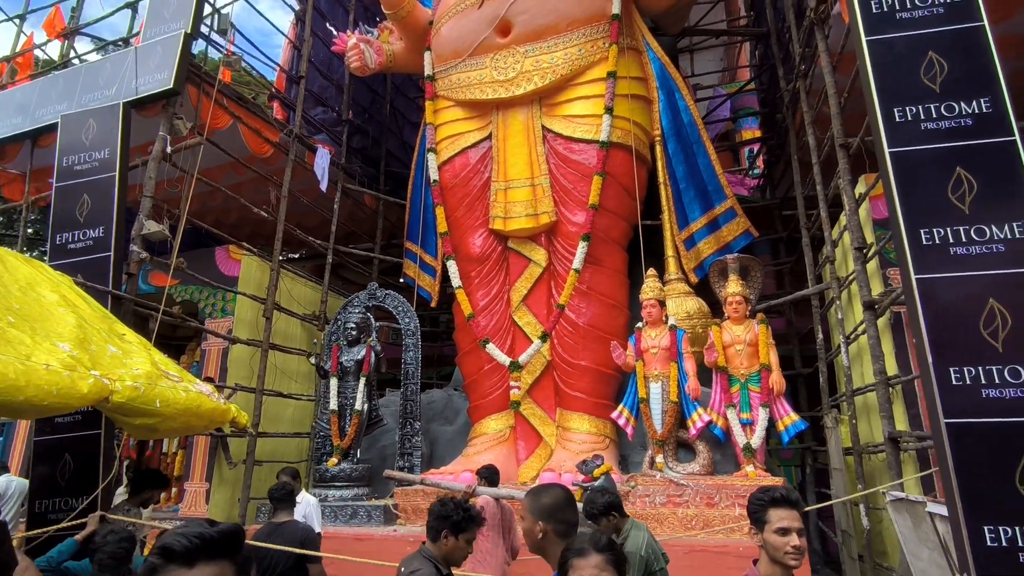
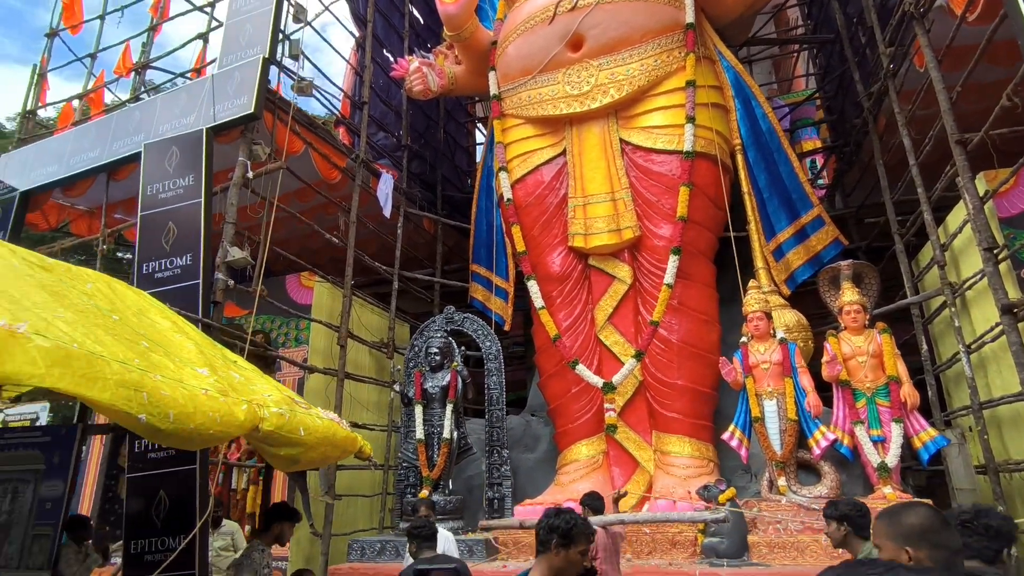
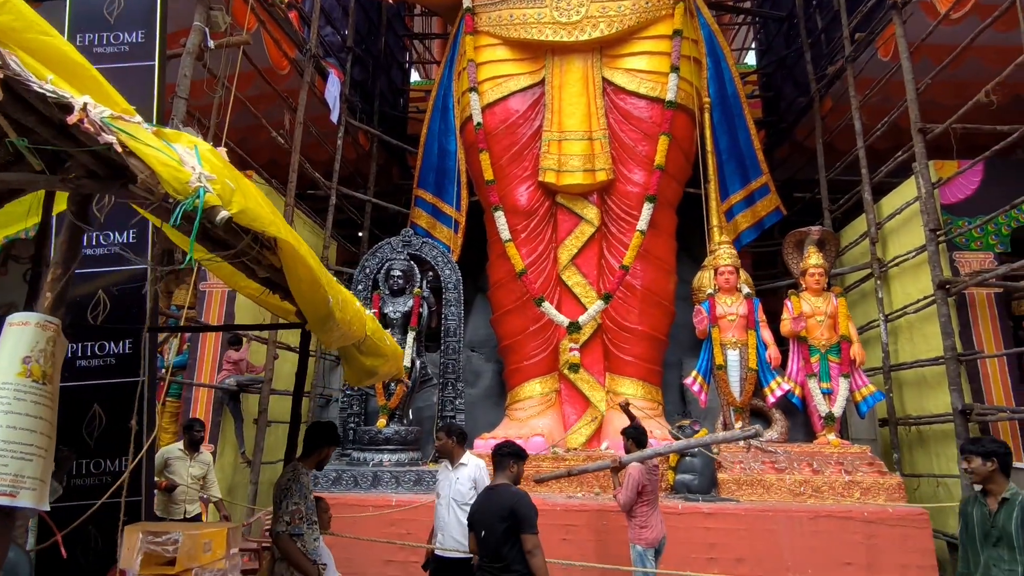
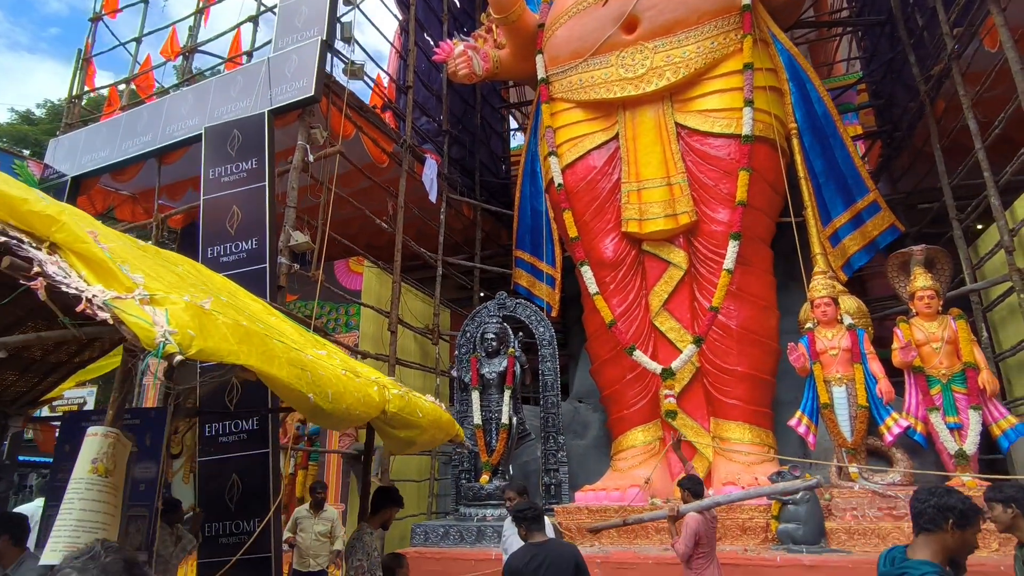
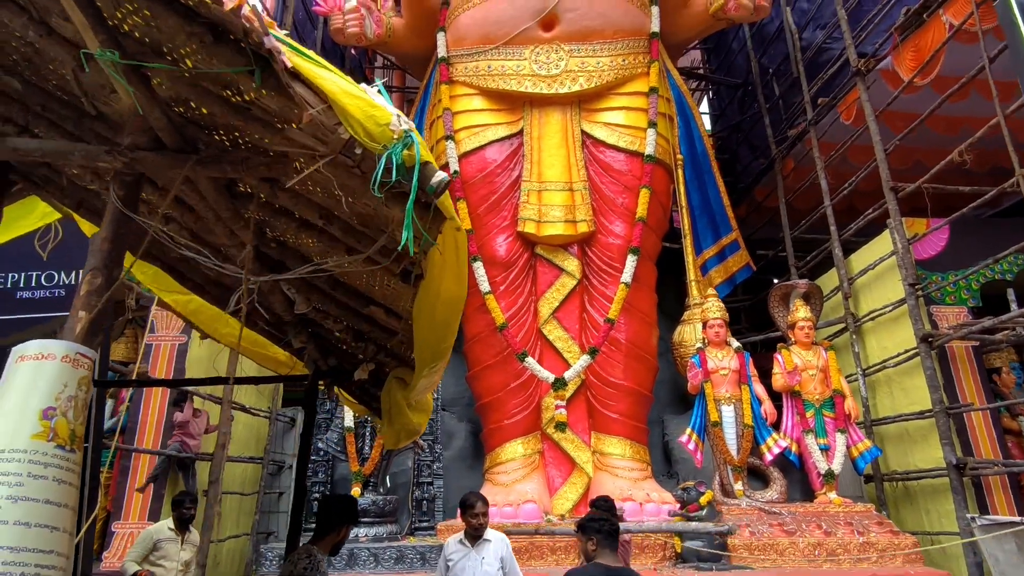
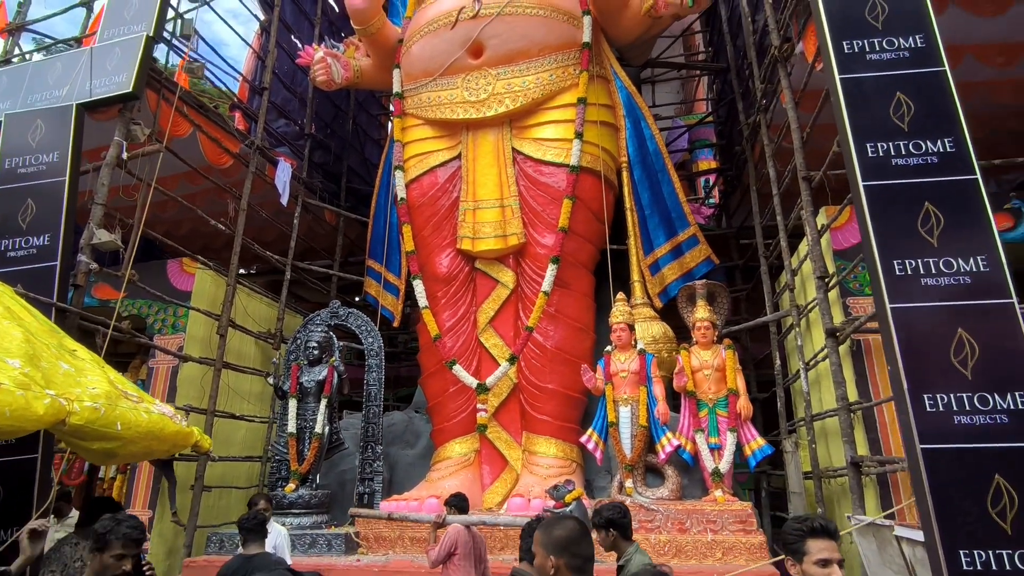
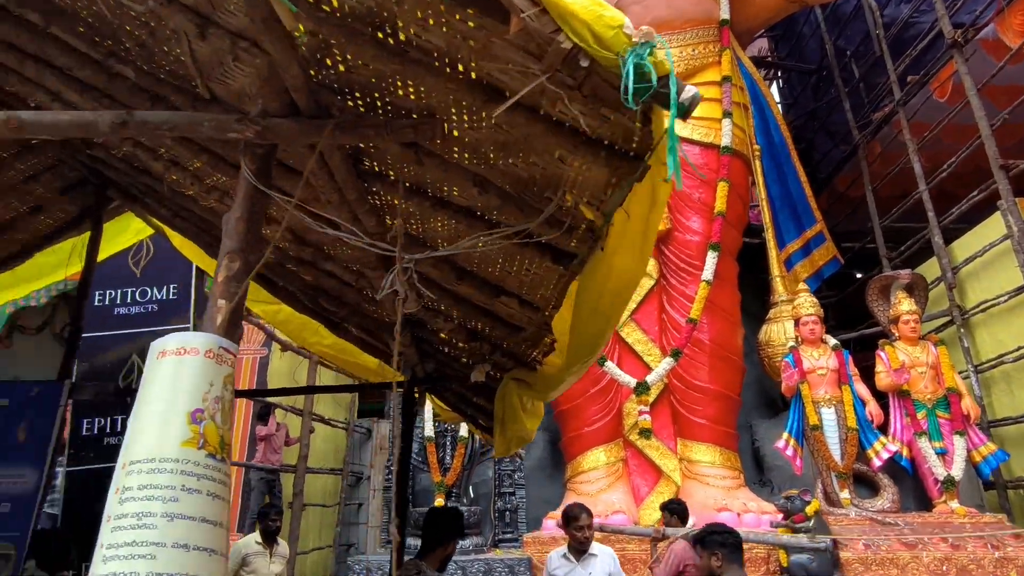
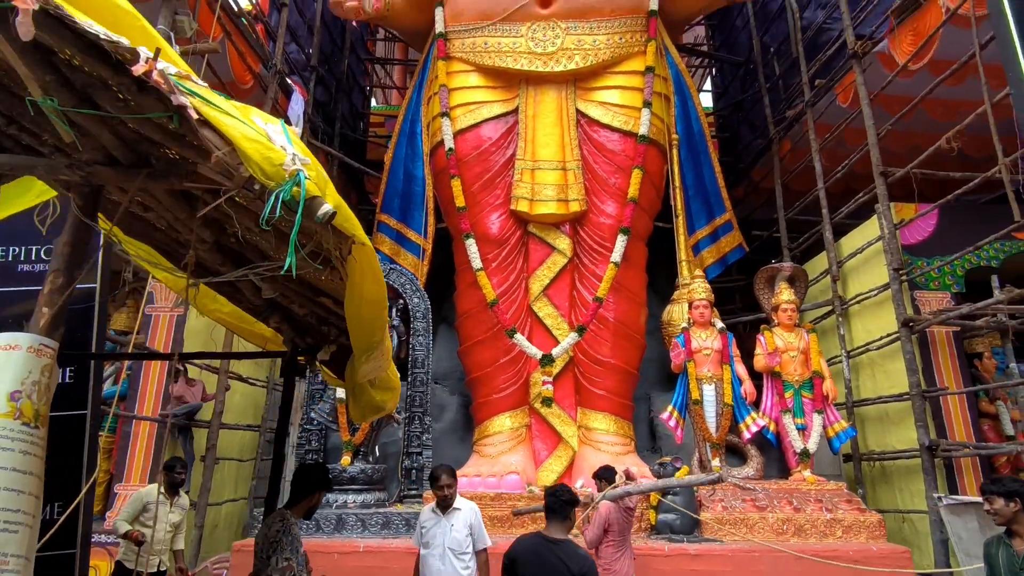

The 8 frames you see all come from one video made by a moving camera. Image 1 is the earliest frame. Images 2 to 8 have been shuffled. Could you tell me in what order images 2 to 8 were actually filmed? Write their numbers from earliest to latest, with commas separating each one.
6, 2, 4, 3, 8, 5, 7
